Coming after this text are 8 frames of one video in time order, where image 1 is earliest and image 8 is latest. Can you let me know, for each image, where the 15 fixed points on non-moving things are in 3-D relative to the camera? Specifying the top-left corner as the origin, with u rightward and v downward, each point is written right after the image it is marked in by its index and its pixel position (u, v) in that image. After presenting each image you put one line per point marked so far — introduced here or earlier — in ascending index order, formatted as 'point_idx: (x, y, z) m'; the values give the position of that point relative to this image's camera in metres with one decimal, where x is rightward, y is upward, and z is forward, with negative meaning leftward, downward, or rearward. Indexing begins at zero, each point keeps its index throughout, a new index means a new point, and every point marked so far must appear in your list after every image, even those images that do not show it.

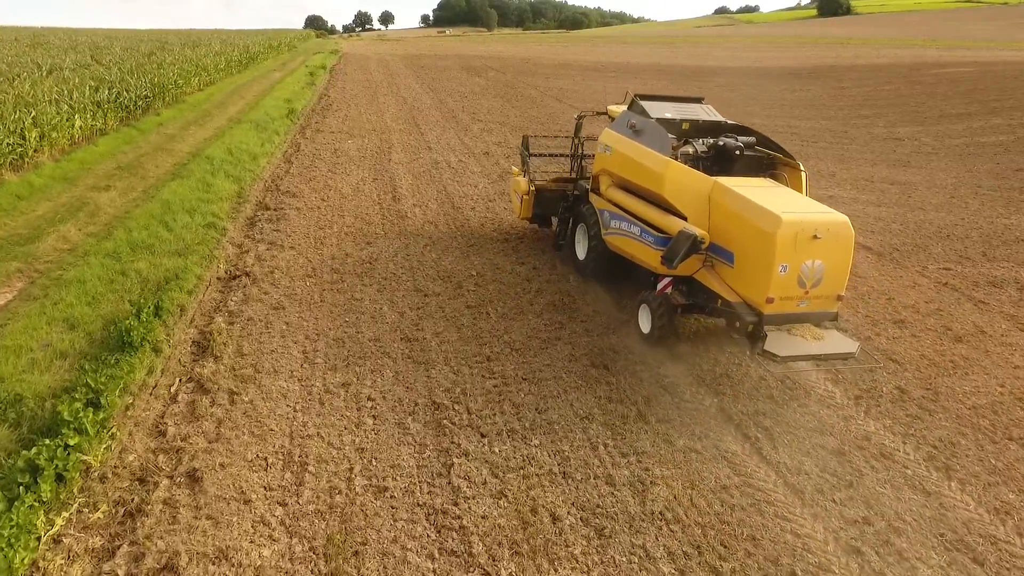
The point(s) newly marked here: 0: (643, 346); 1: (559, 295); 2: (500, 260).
0: (+1.5, -0.6, +6.7) m
1: (+0.6, -0.1, +7.7) m
2: (-0.2, +0.4, +8.7) m
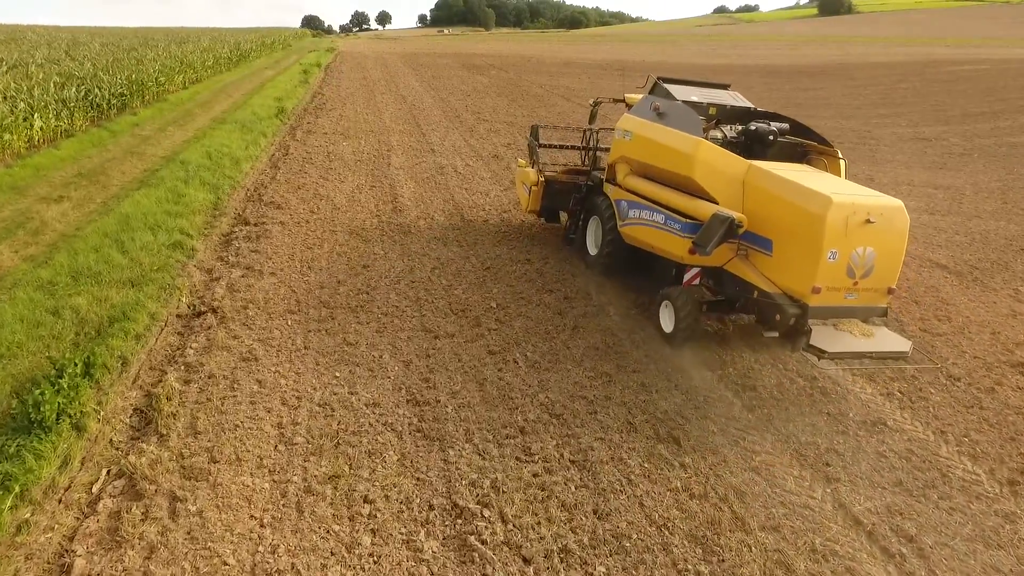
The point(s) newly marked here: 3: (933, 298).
0: (+1.8, -1.0, +5.2) m
1: (+0.9, -0.5, +6.2) m
2: (+0.1, +0.1, +7.3) m
3: (+5.5, -0.1, +8.0) m
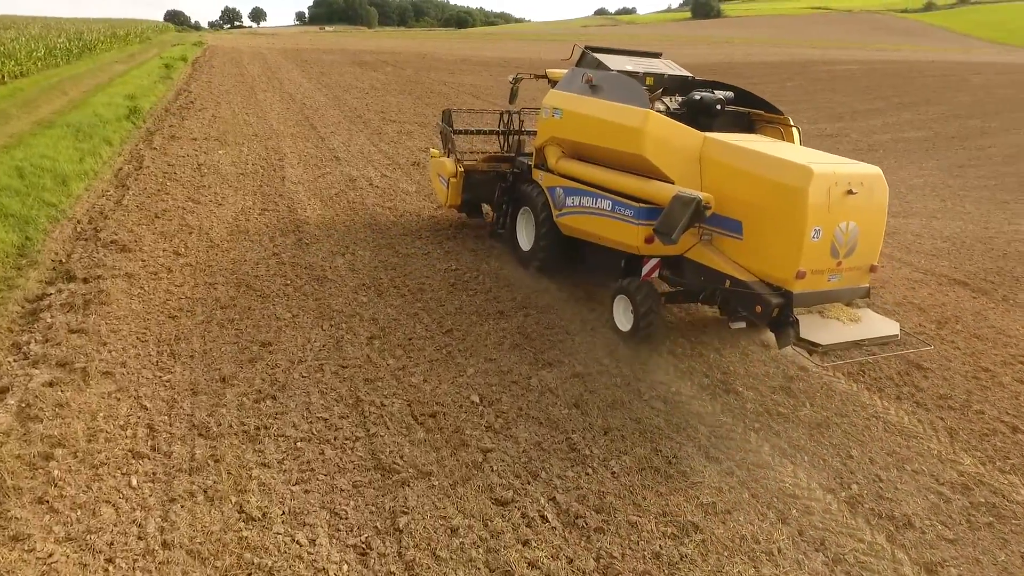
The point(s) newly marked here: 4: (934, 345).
0: (+2.0, -1.5, +3.3) m
1: (+0.9, -1.0, +4.1) m
2: (-0.1, -0.5, +5.0) m
3: (+5.1, -0.4, +6.6) m
4: (+4.2, -0.5, +6.2) m
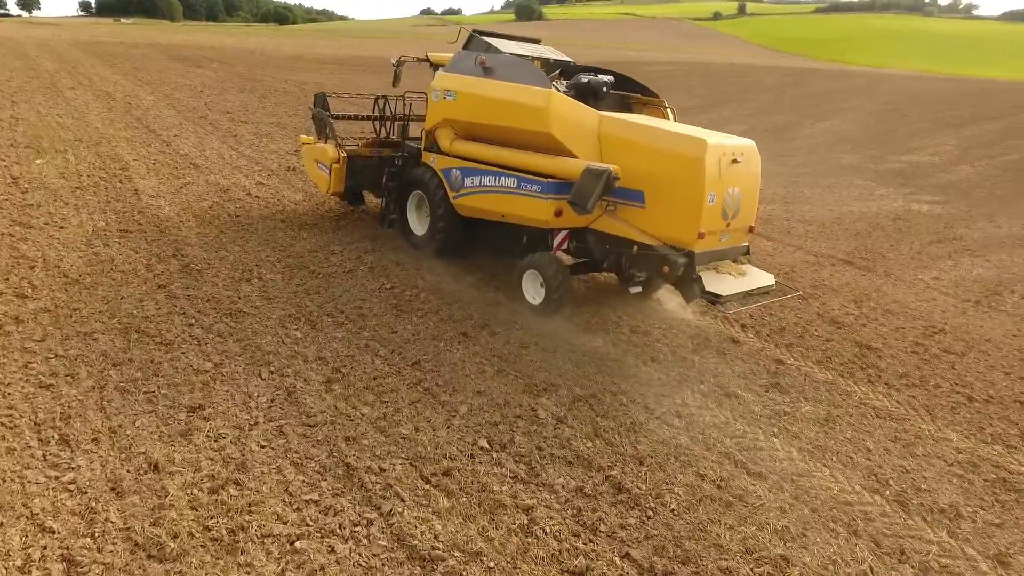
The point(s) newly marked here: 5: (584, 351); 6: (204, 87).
0: (+2.3, -1.5, +3.2) m
1: (+1.0, -1.1, +3.7) m
2: (-0.2, -0.7, +4.4) m
3: (+4.4, -0.2, +7.2) m
4: (+3.6, -0.3, +6.5) m
5: (+0.6, -0.5, +5.1) m
6: (-9.6, +6.3, +19.0) m
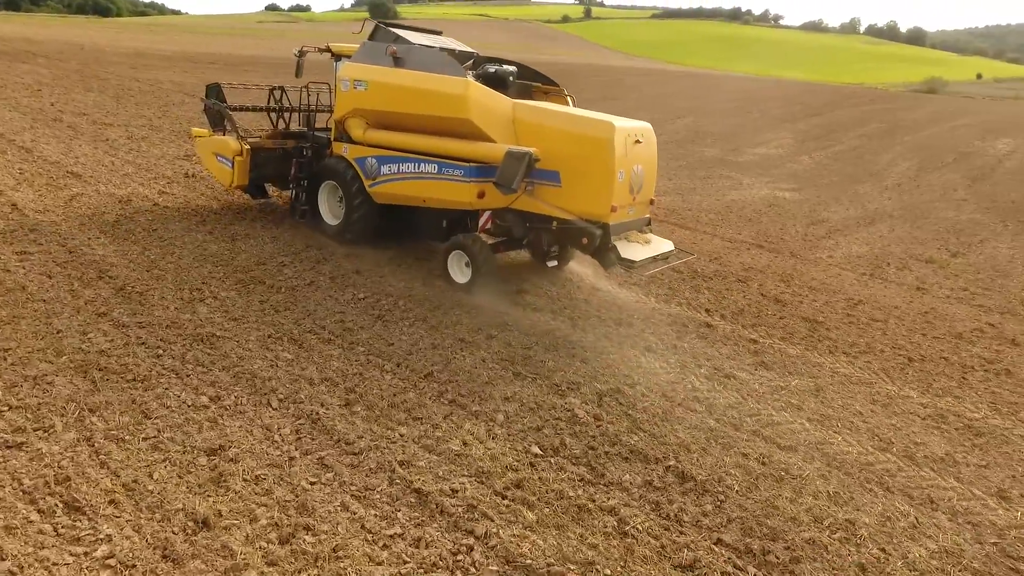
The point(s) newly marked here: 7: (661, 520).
0: (+2.7, -1.3, +3.6) m
1: (+1.3, -1.0, +3.9) m
2: (0.0, -0.7, +4.2) m
3: (+3.9, +0.1, +8.0) m
4: (+3.2, -0.1, +7.2) m
5: (+0.5, -0.5, +5.1) m
6: (-12.7, +5.5, +16.5) m
7: (+0.8, -1.2, +3.1) m
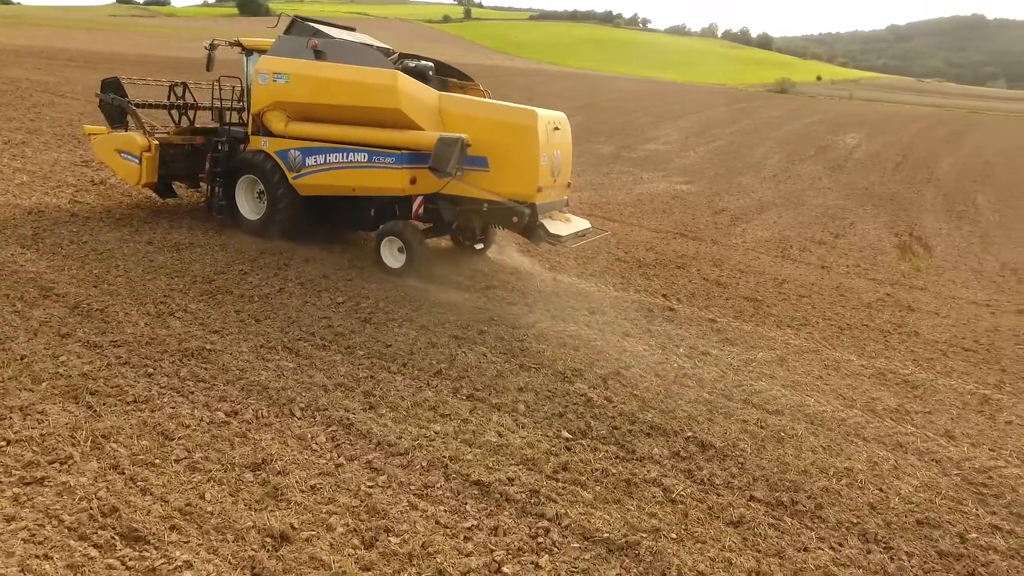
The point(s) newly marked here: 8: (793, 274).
0: (+2.9, -1.1, +4.2) m
1: (+1.5, -0.9, +4.2) m
2: (+0.1, -0.6, +4.4) m
3: (+3.2, +0.3, +8.7) m
4: (+2.7, +0.1, +7.8) m
5: (+0.4, -0.4, +5.3) m
6: (-14.9, +4.8, +14.2) m
7: (+1.0, -1.1, +3.4) m
8: (+4.0, +0.2, +8.7) m
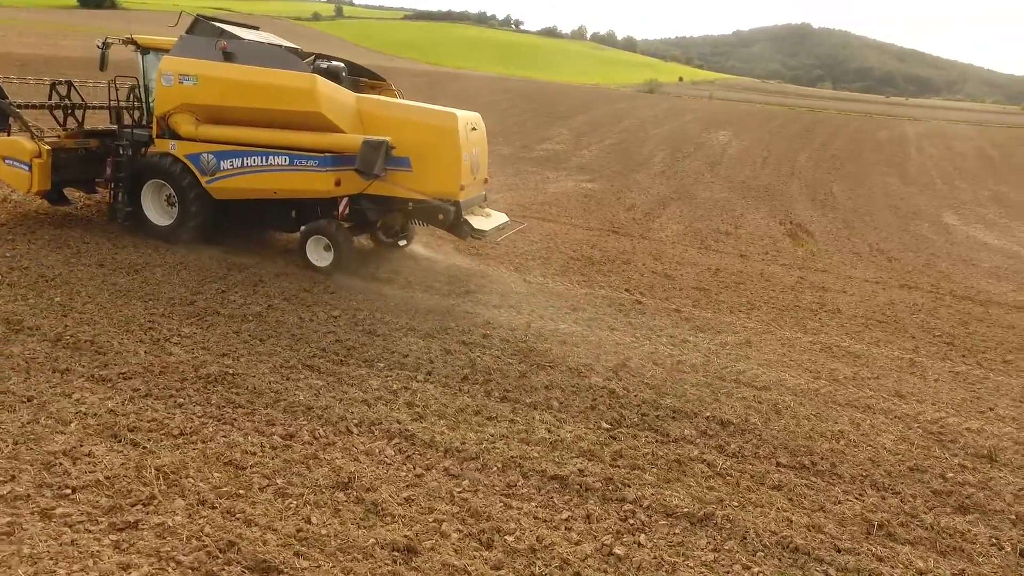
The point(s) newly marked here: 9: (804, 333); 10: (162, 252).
0: (+3.1, -0.9, +4.9) m
1: (+1.6, -0.8, +4.7) m
2: (+0.2, -0.7, +4.6) m
3: (+2.4, +0.5, +9.4) m
4: (+2.2, +0.2, +8.4) m
5: (+0.4, -0.4, +5.5) m
6: (-16.6, +3.8, +11.5) m
7: (+1.4, -1.1, +3.8) m
8: (+3.2, +0.4, +9.5) m
9: (+3.1, -0.5, +6.5) m
10: (-3.5, +0.3, +6.3) m
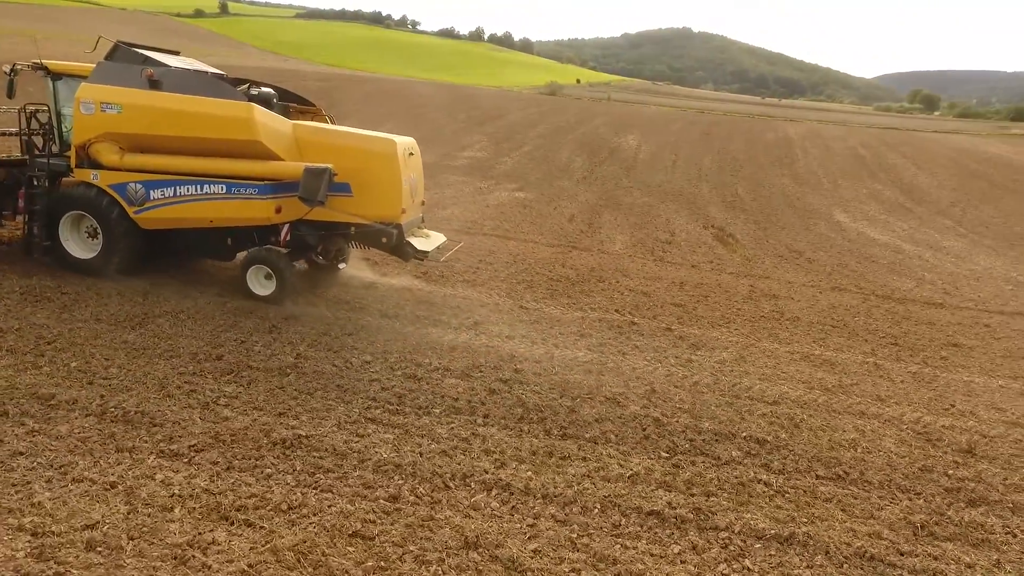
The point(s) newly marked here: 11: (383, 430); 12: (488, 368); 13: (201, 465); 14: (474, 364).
0: (+3.4, -1.1, +5.6) m
1: (+2.0, -1.0, +5.1) m
2: (+0.6, -0.9, +4.8) m
3: (+2.0, +0.3, +9.9) m
4: (+1.9, 0.0, +8.9) m
5: (+0.6, -0.7, +5.8) m
6: (-17.3, +2.7, +9.2) m
7: (+1.9, -1.3, +4.2) m
8: (+2.8, +0.2, +10.1) m
9: (+3.1, -0.6, +7.2) m
10: (-3.4, -0.2, +5.9) m
11: (-0.8, -1.0, +4.1) m
12: (-0.1, -0.7, +5.3) m
13: (-1.8, -1.0, +3.5) m
14: (-0.2, -0.7, +5.4) m
